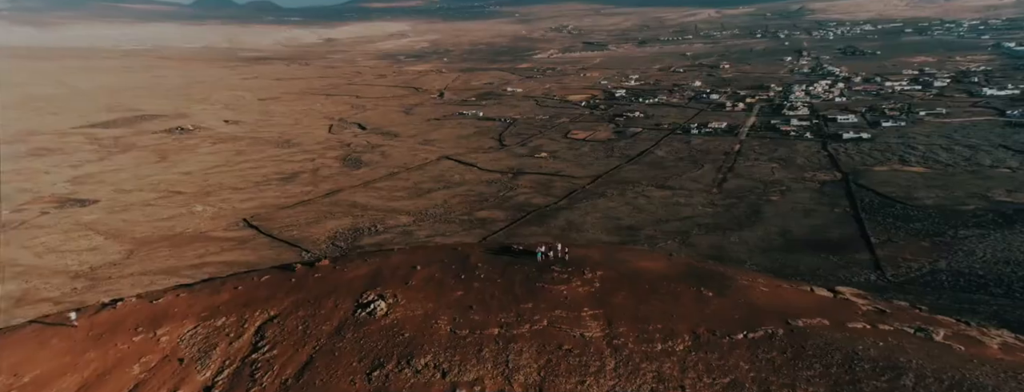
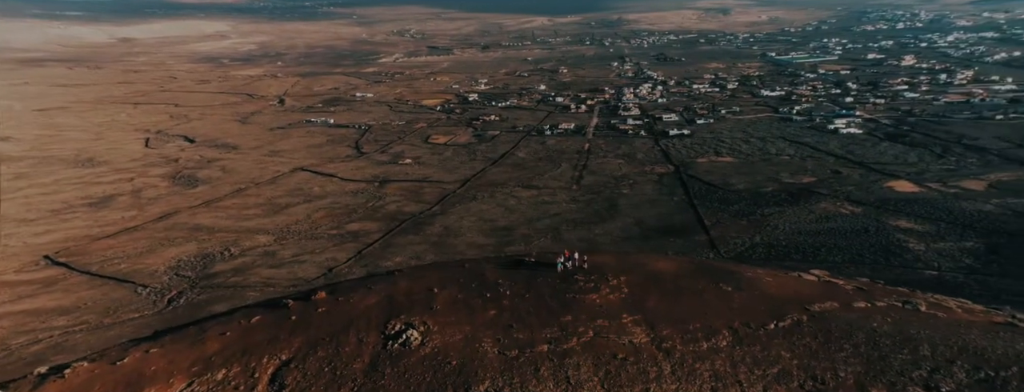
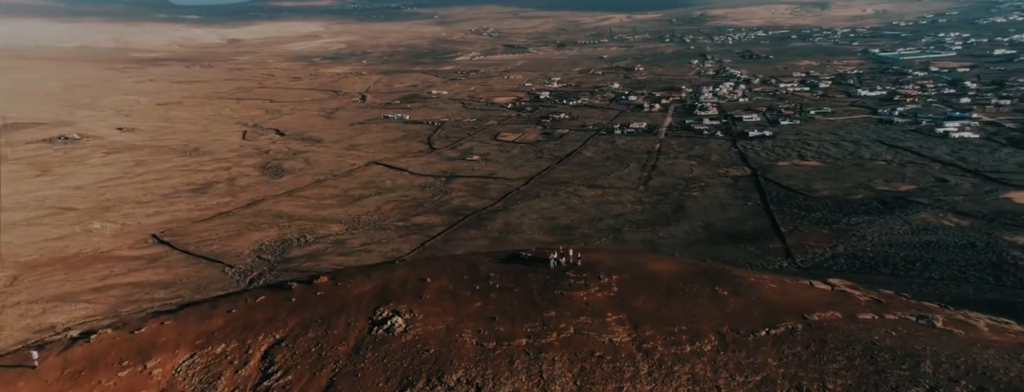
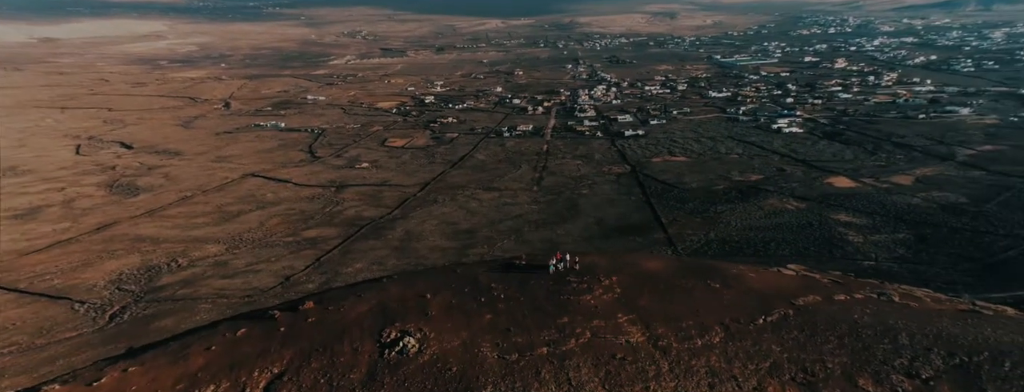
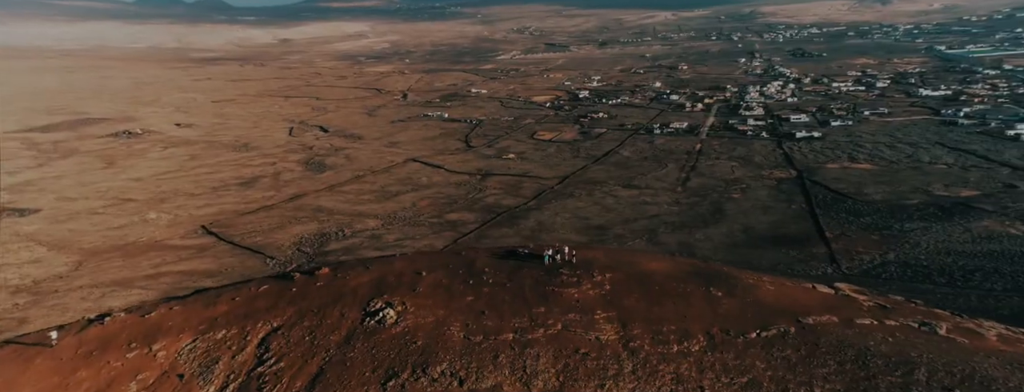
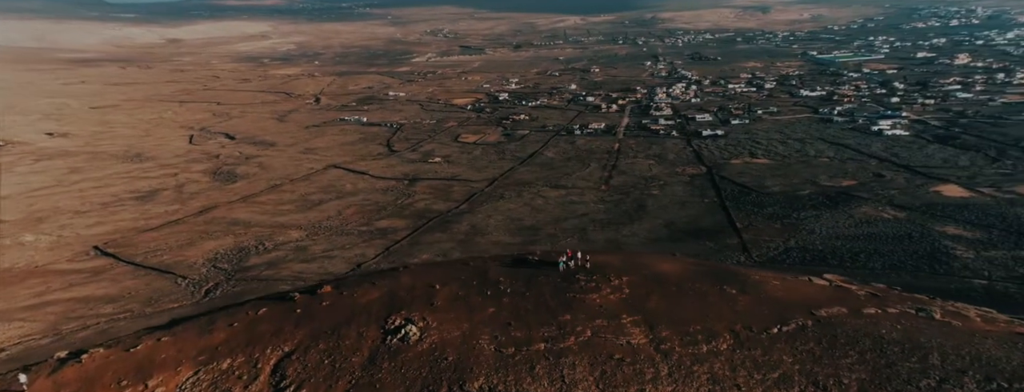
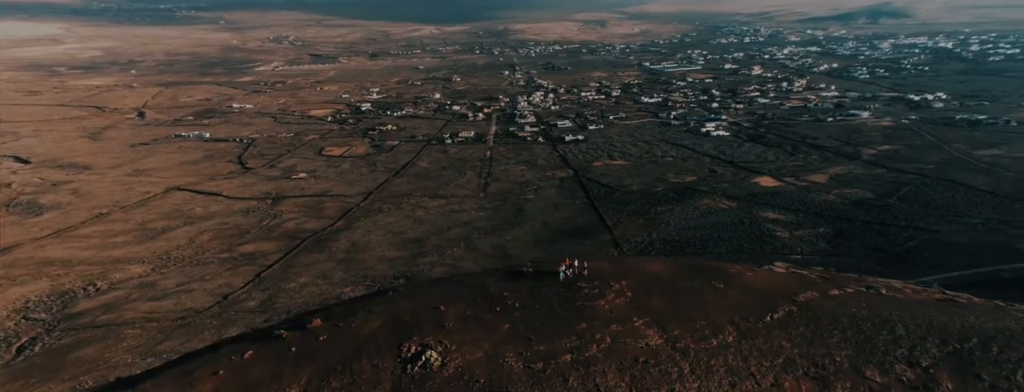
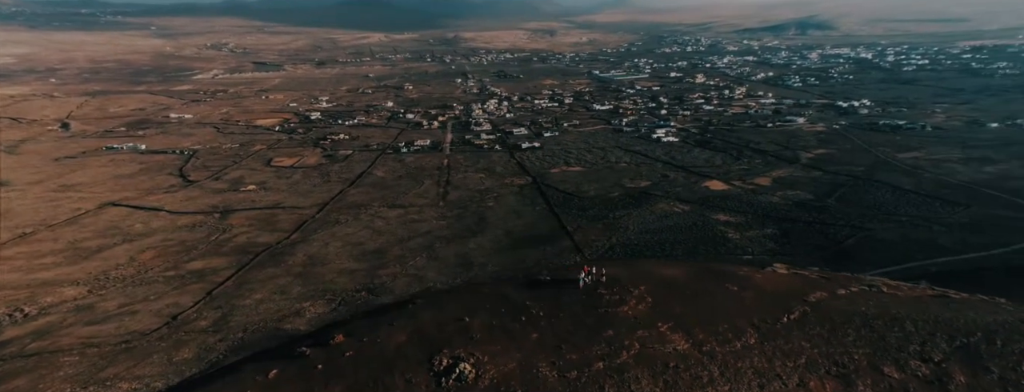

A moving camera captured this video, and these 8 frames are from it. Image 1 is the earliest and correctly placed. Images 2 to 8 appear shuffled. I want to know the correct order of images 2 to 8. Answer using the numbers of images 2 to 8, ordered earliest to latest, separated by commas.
5, 3, 6, 2, 4, 7, 8
